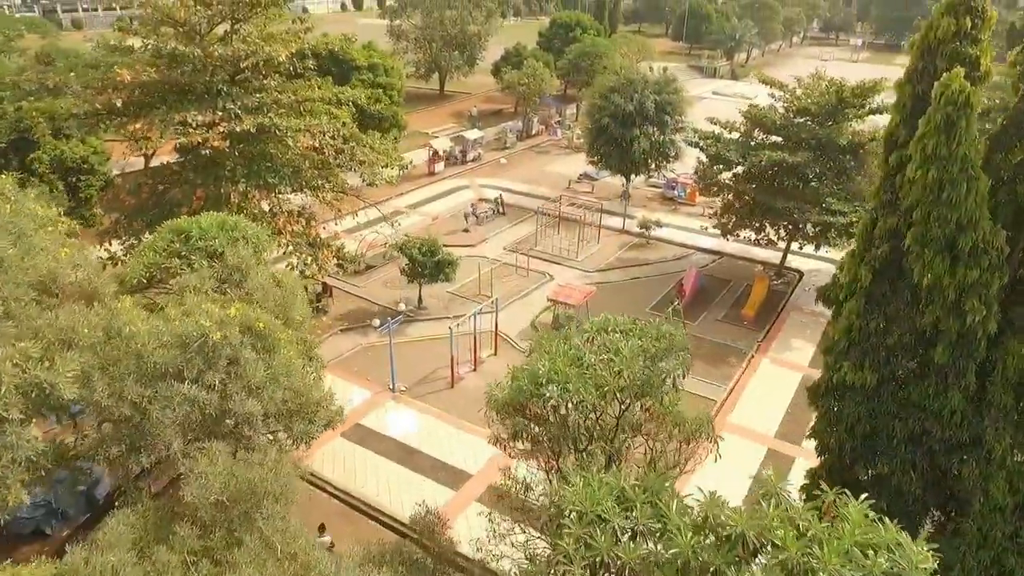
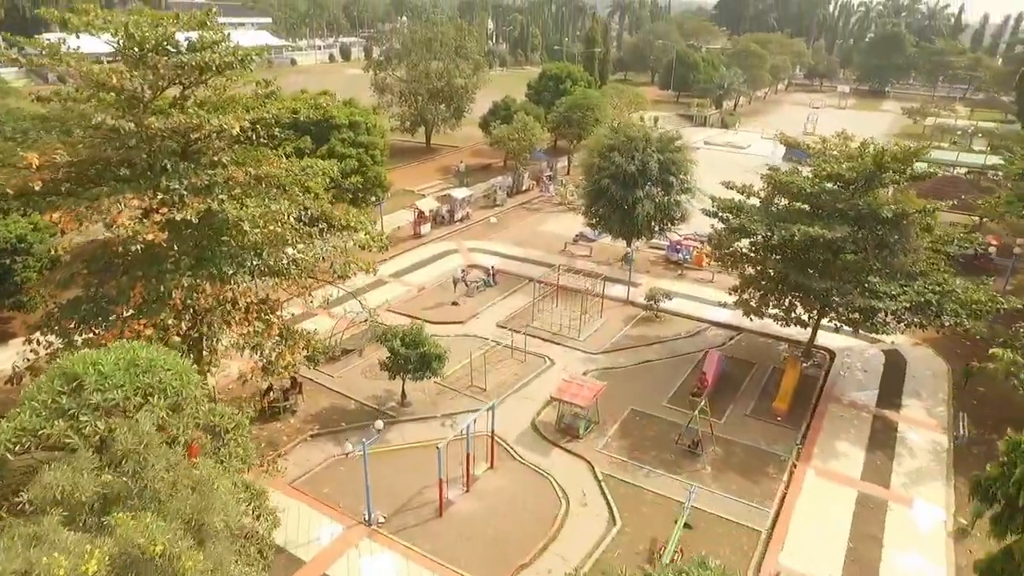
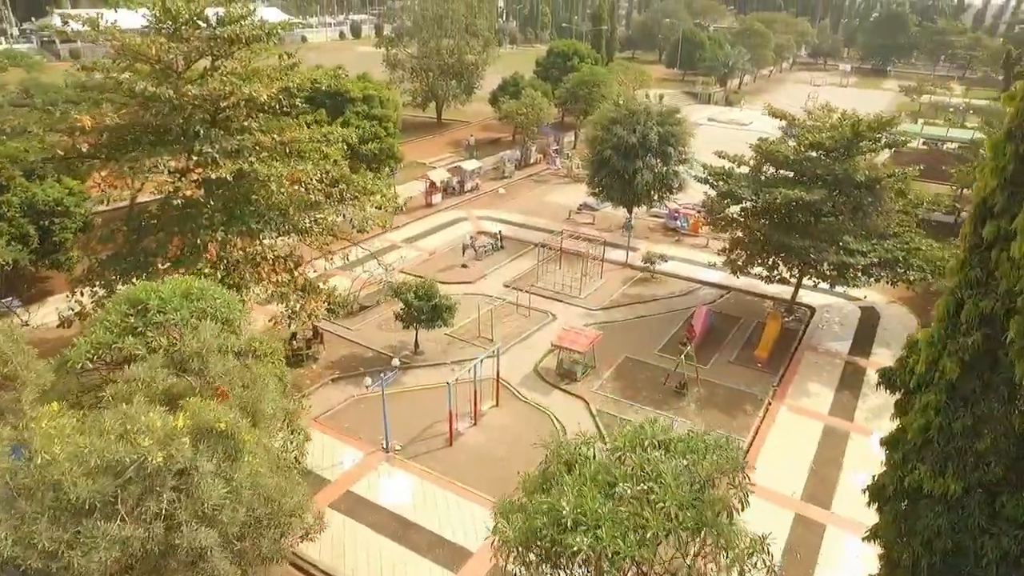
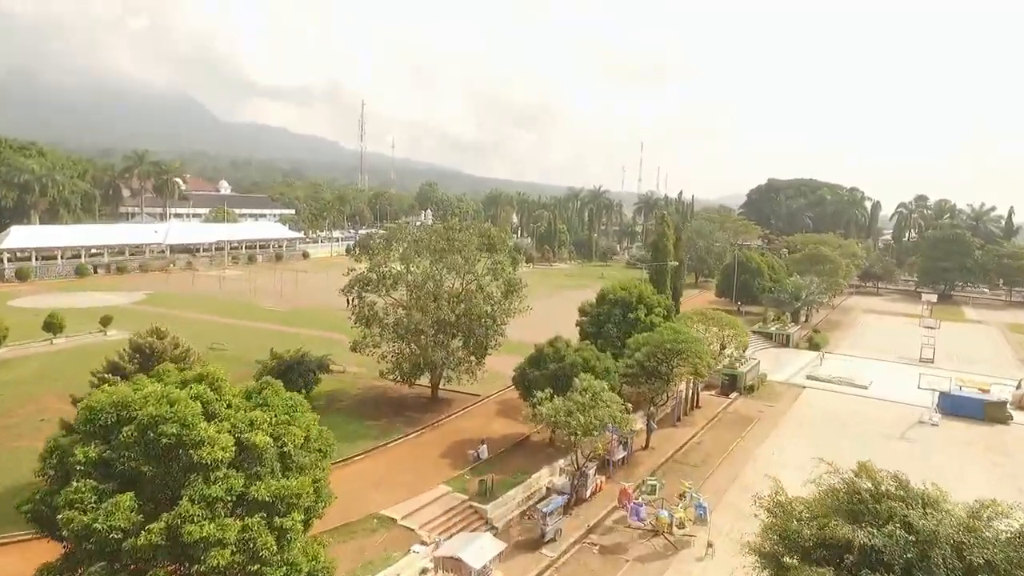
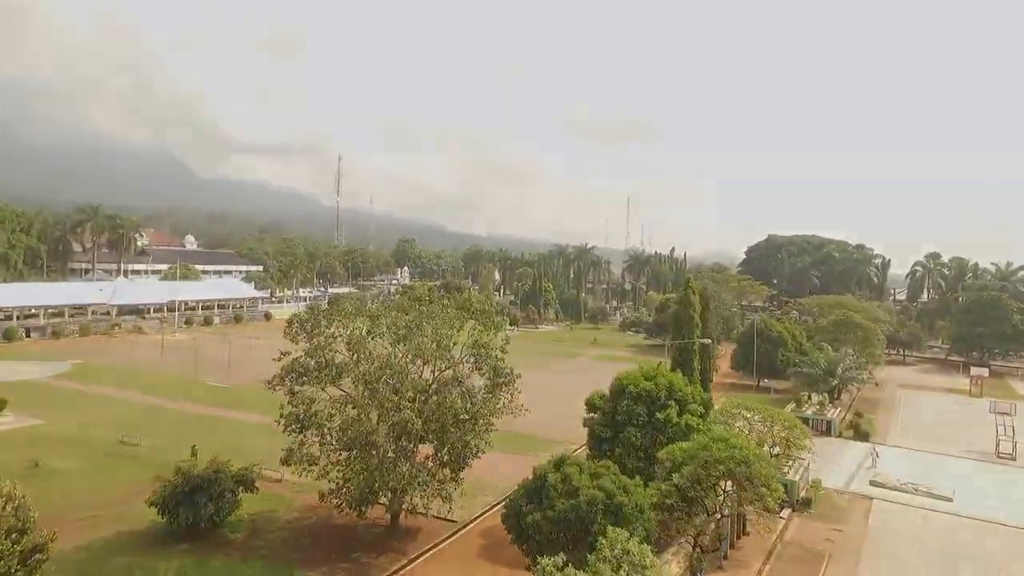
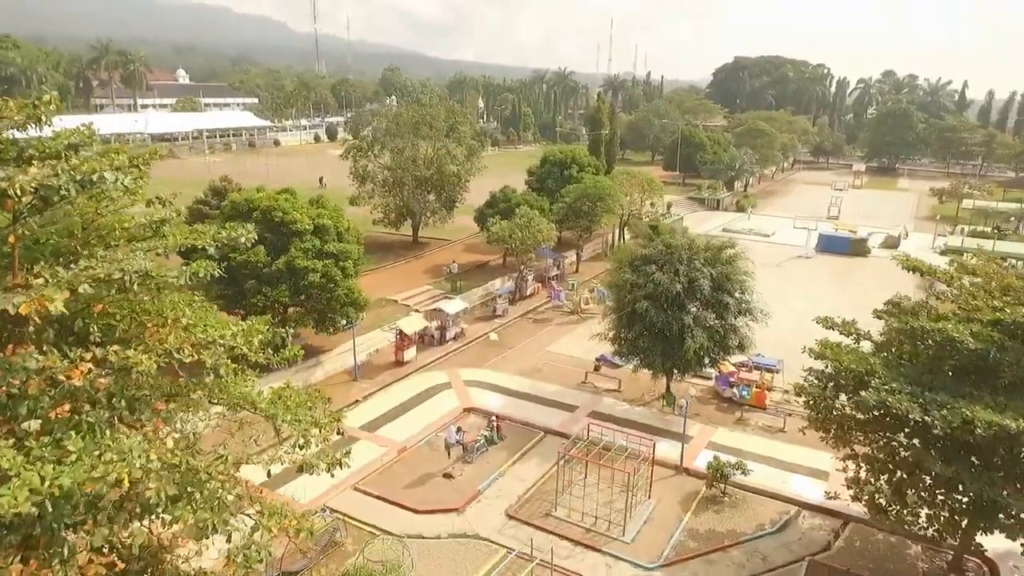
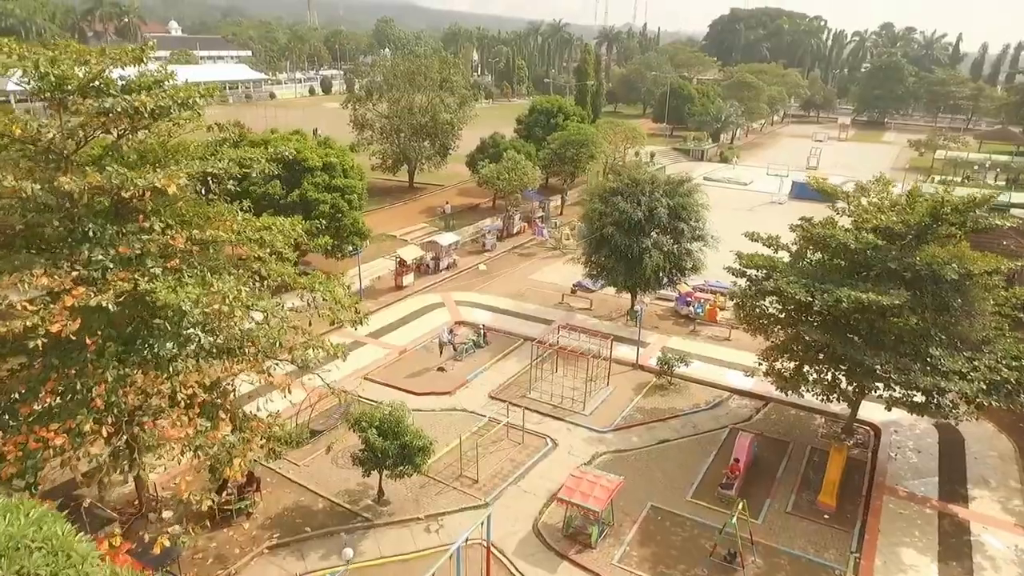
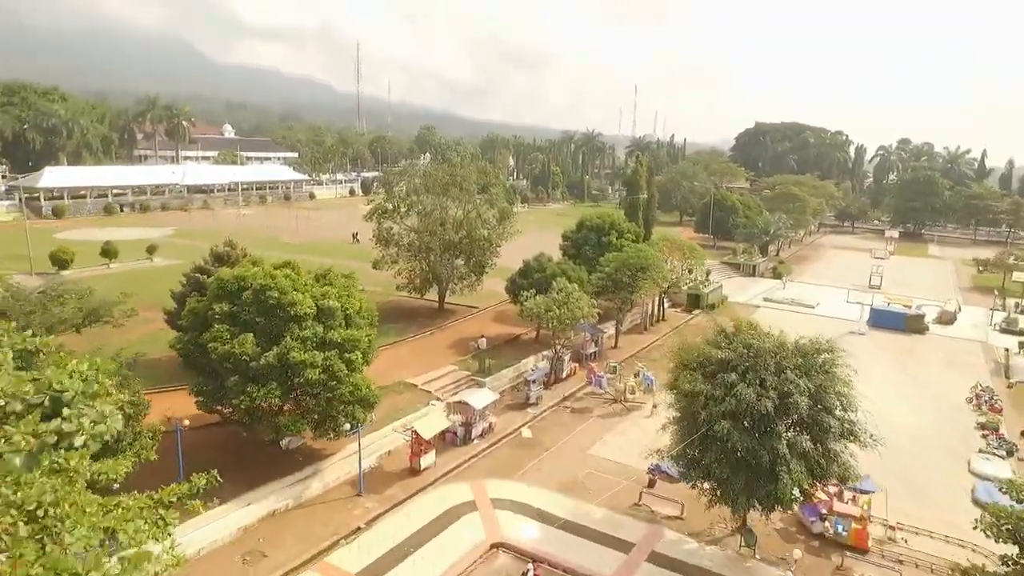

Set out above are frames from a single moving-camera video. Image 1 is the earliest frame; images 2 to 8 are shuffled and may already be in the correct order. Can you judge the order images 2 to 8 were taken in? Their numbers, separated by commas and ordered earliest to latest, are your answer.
3, 2, 7, 6, 8, 4, 5
